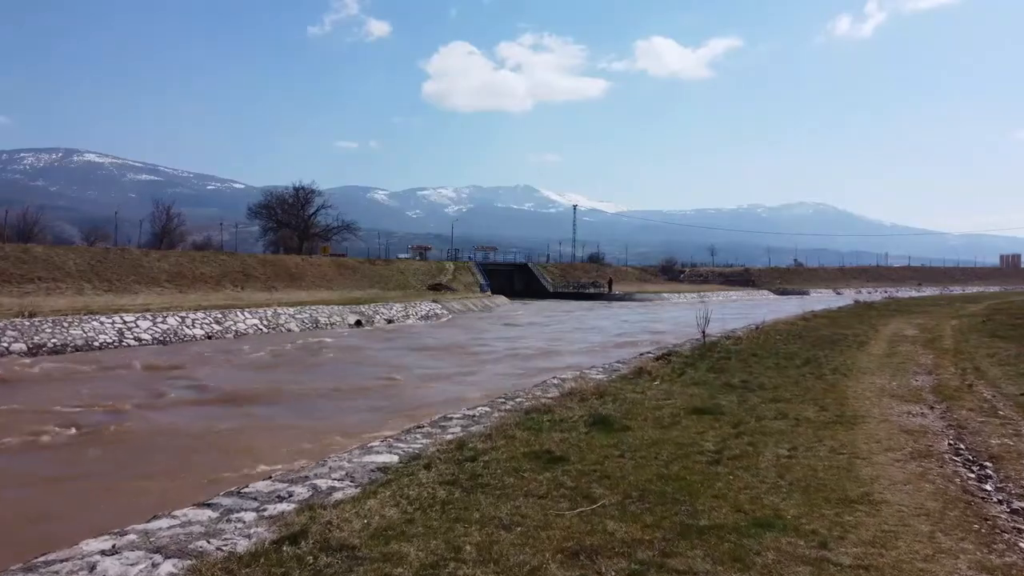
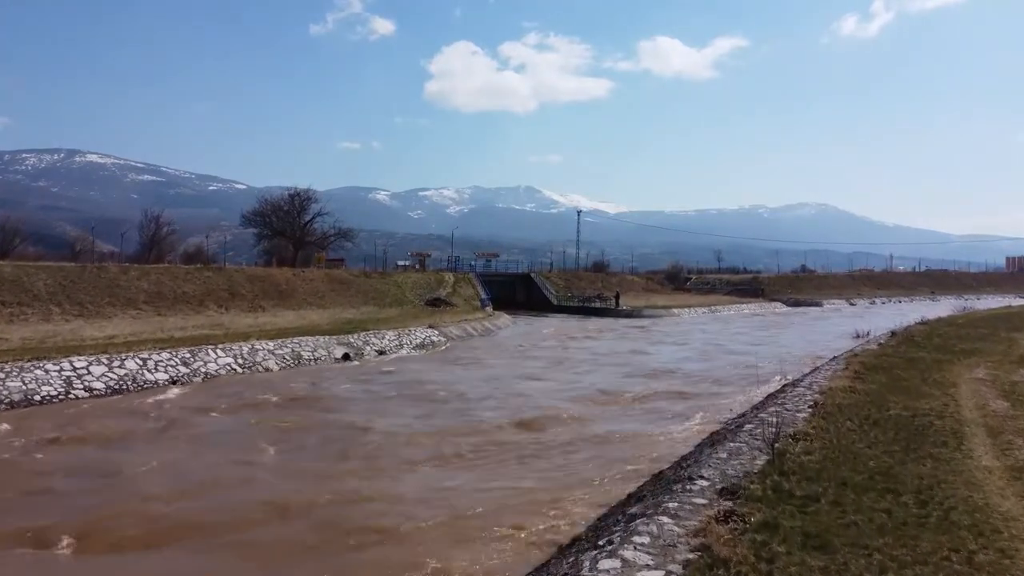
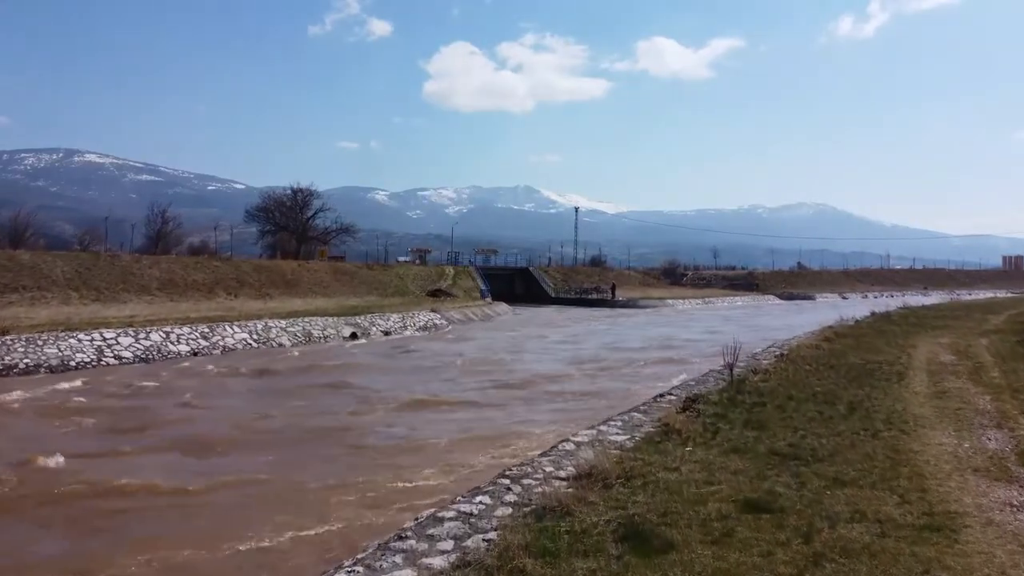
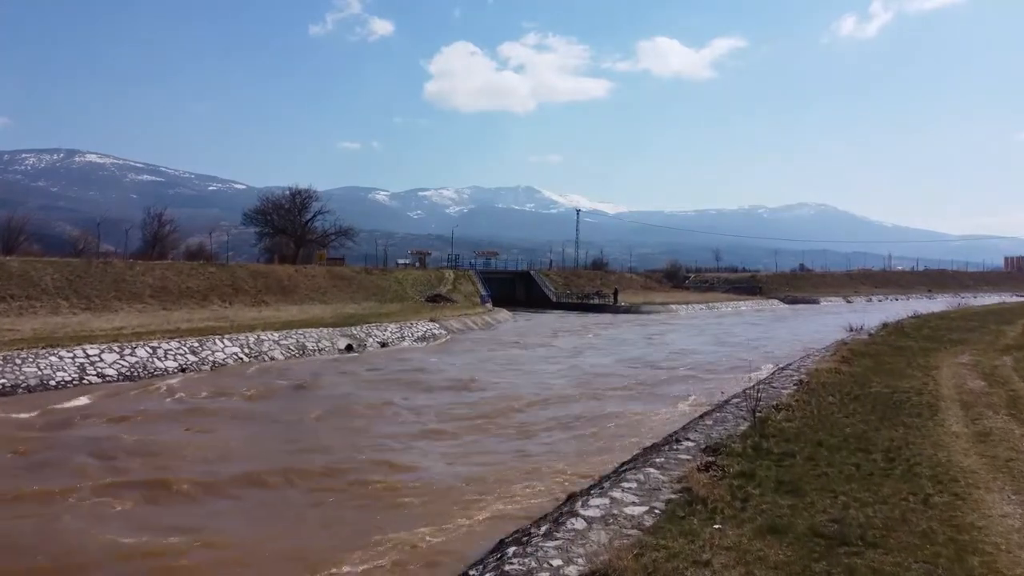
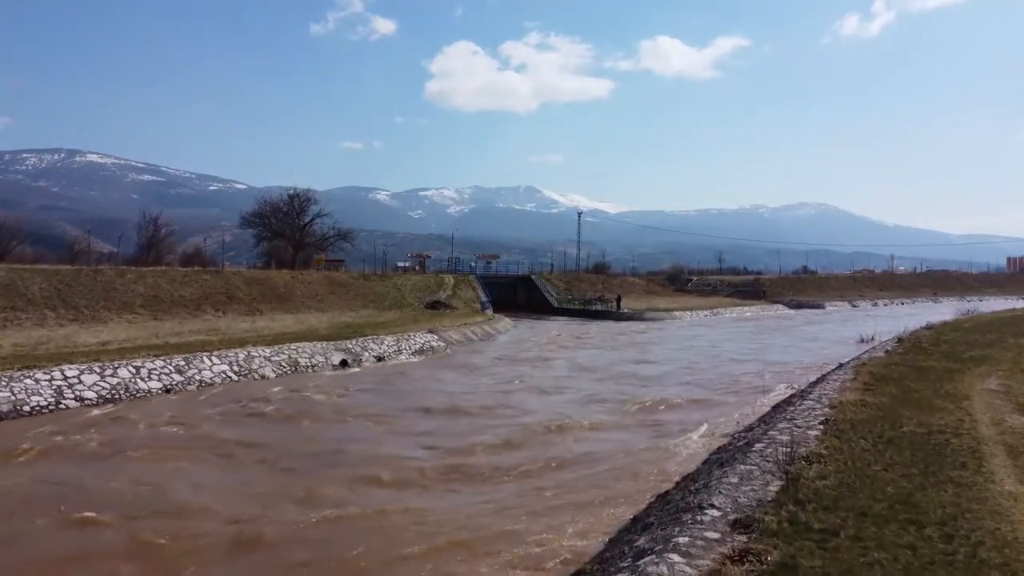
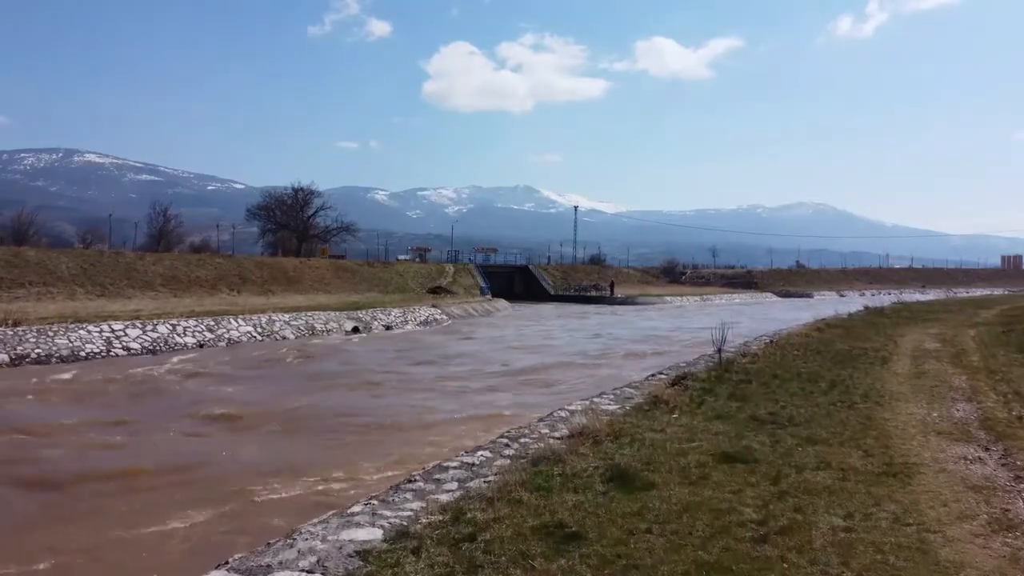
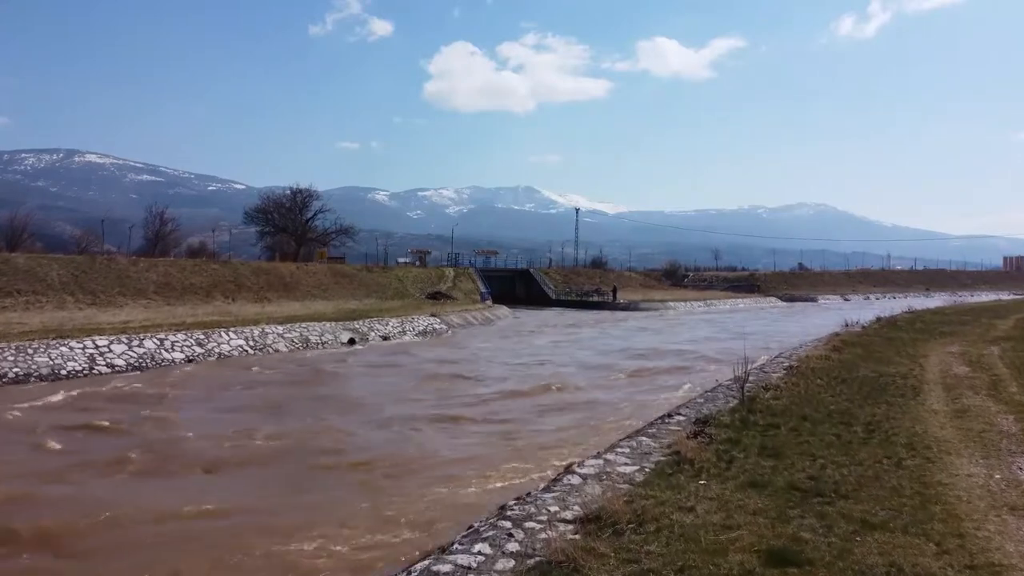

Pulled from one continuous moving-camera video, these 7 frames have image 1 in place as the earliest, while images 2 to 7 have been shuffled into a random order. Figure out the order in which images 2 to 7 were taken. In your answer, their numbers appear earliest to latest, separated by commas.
6, 3, 7, 4, 2, 5
